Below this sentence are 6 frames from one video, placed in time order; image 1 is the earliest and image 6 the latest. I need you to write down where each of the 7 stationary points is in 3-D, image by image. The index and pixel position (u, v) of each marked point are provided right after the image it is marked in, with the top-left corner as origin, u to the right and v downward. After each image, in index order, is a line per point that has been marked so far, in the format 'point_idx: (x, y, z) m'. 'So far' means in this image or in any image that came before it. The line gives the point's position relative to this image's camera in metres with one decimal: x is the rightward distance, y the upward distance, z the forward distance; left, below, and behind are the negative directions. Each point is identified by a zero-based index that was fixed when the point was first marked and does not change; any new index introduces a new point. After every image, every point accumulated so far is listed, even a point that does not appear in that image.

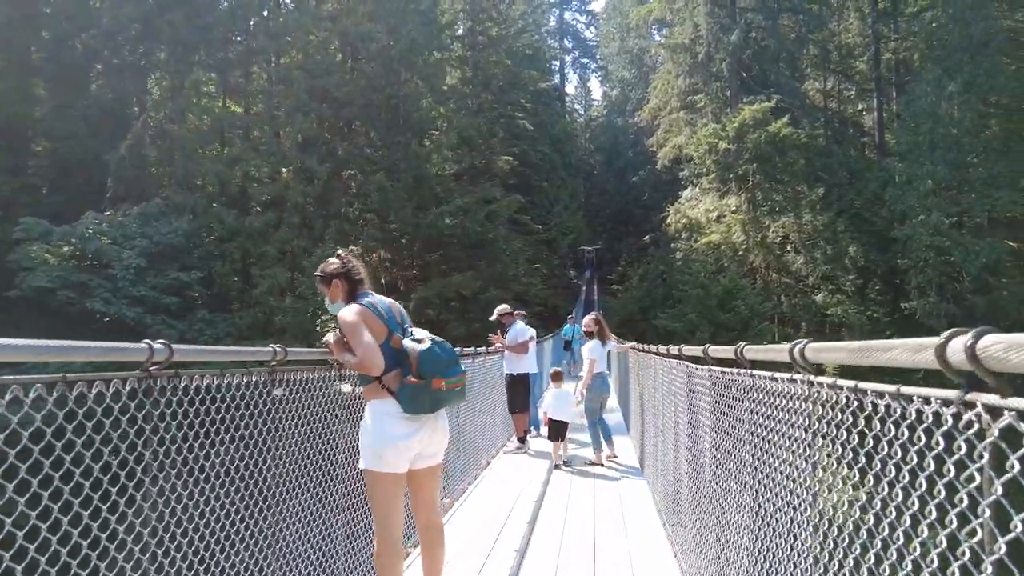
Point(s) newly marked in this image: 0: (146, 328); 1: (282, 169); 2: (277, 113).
0: (-6.3, -0.7, +14.0) m
1: (-5.4, +2.8, +19.2) m
2: (-5.6, +4.2, +19.5) m
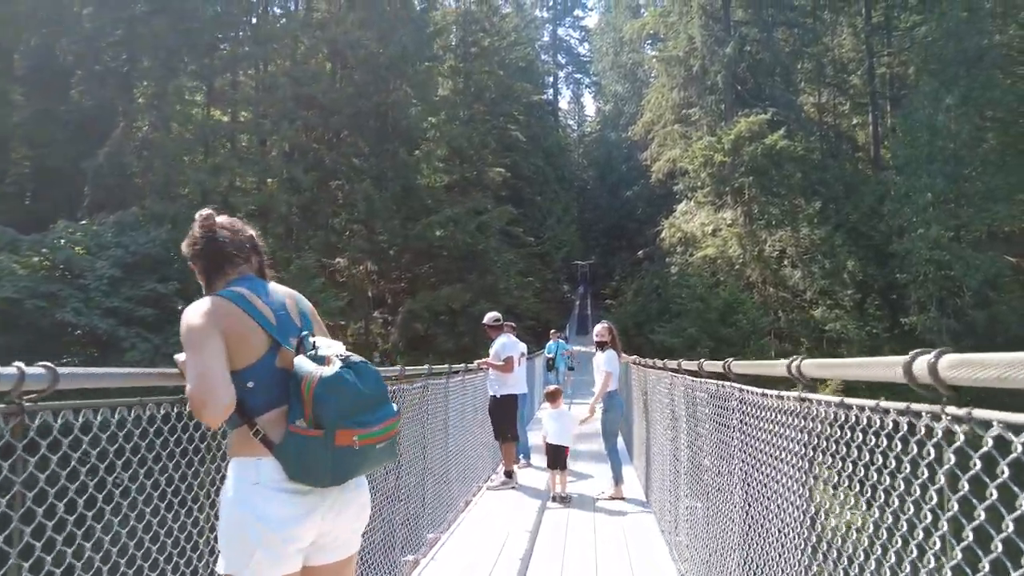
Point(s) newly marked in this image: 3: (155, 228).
0: (-6.5, -0.9, +13.4) m
1: (-5.5, +2.5, +18.7) m
2: (-5.7, +3.9, +19.0) m
3: (-6.7, +1.1, +15.5) m
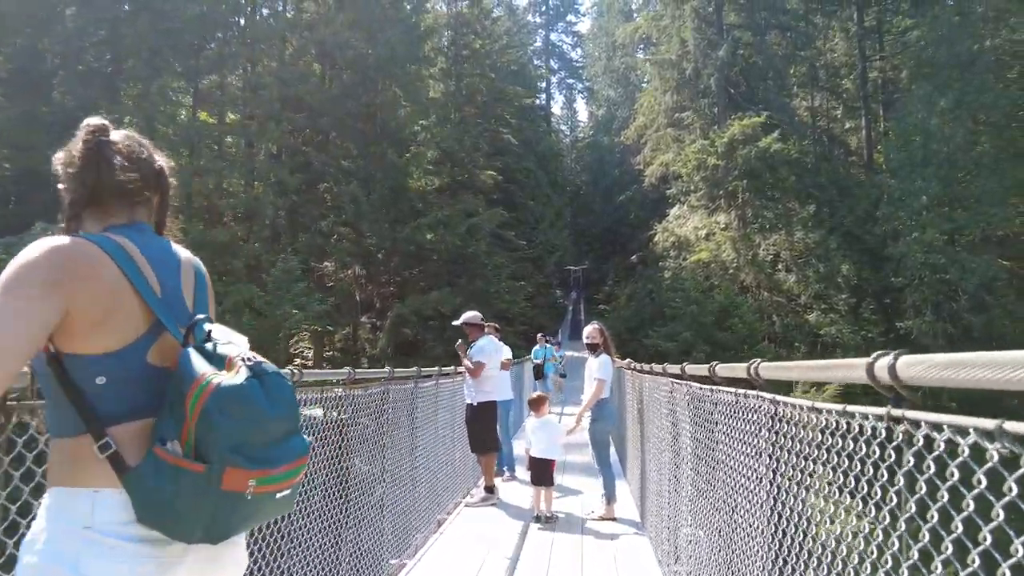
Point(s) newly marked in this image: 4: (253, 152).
0: (-6.6, -0.9, +13.1) m
1: (-5.7, +2.4, +18.4) m
2: (-5.9, +3.8, +18.6) m
3: (-6.9, +1.1, +15.2) m
4: (-5.9, +3.1, +18.9) m
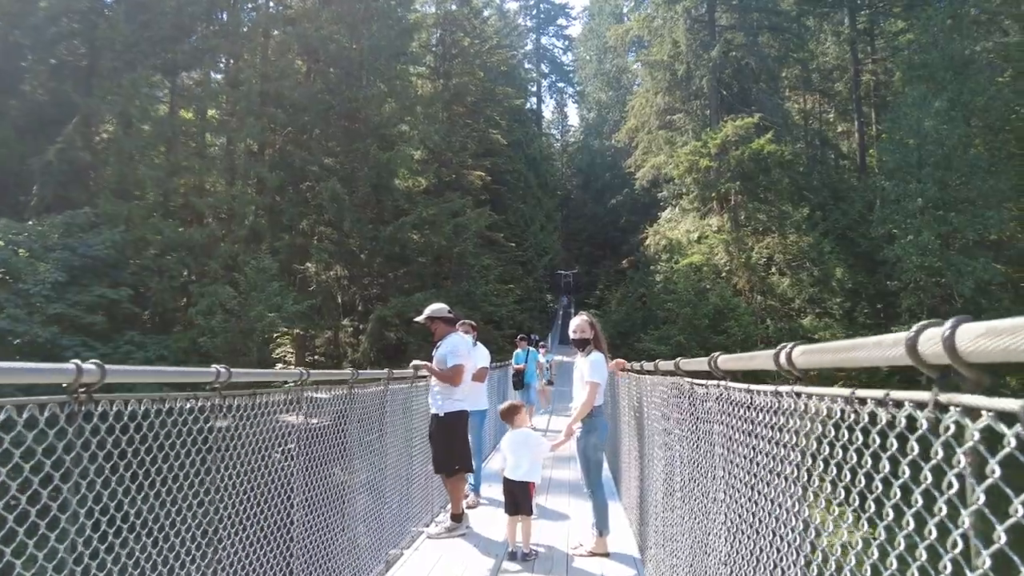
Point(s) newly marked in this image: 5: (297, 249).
0: (-6.8, -0.9, +12.4) m
1: (-6.0, +2.3, +17.8) m
2: (-6.2, +3.7, +18.0) m
3: (-7.1, +1.0, +14.6) m
4: (-6.2, +3.1, +18.3) m
5: (-5.2, +0.9, +19.8) m
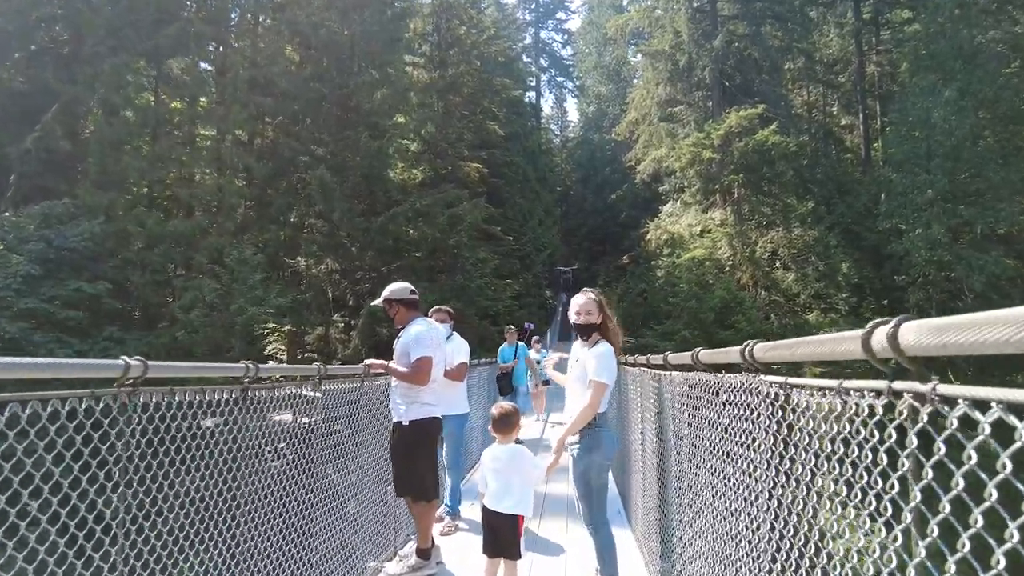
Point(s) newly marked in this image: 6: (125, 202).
0: (-6.9, -0.9, +11.8) m
1: (-6.1, +2.4, +17.2) m
2: (-6.3, +3.8, +17.4) m
3: (-7.2, +1.1, +14.0) m
4: (-6.3, +3.2, +17.7) m
5: (-5.3, +1.0, +19.2) m
6: (-6.9, +1.5, +14.7) m
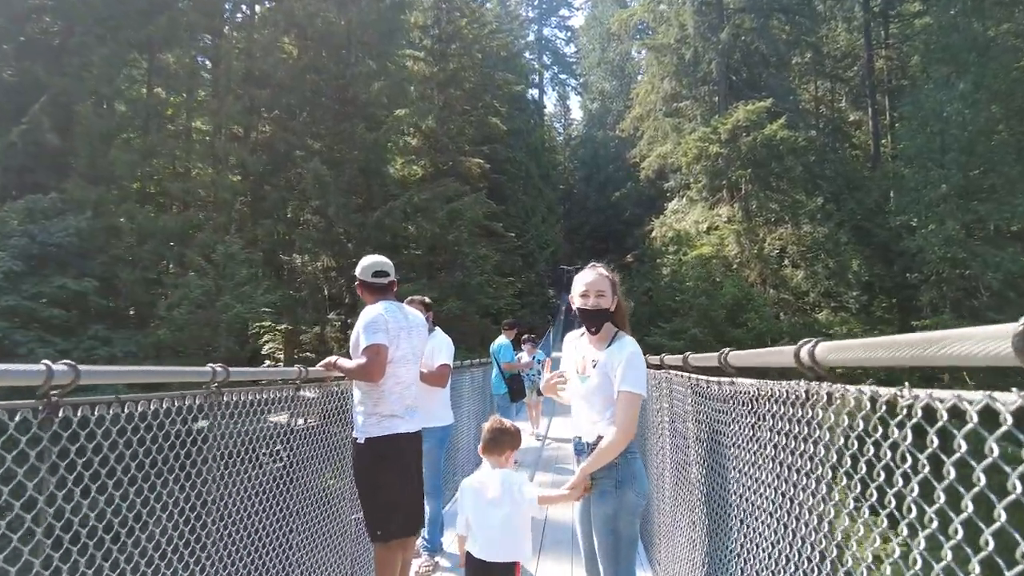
0: (-6.9, -0.8, +11.4) m
1: (-6.0, +2.5, +16.7) m
2: (-6.2, +3.9, +16.9) m
3: (-7.1, +1.2, +13.5) m
4: (-6.2, +3.2, +17.2) m
5: (-5.2, +1.1, +18.7) m
6: (-6.9, +1.6, +14.2) m
